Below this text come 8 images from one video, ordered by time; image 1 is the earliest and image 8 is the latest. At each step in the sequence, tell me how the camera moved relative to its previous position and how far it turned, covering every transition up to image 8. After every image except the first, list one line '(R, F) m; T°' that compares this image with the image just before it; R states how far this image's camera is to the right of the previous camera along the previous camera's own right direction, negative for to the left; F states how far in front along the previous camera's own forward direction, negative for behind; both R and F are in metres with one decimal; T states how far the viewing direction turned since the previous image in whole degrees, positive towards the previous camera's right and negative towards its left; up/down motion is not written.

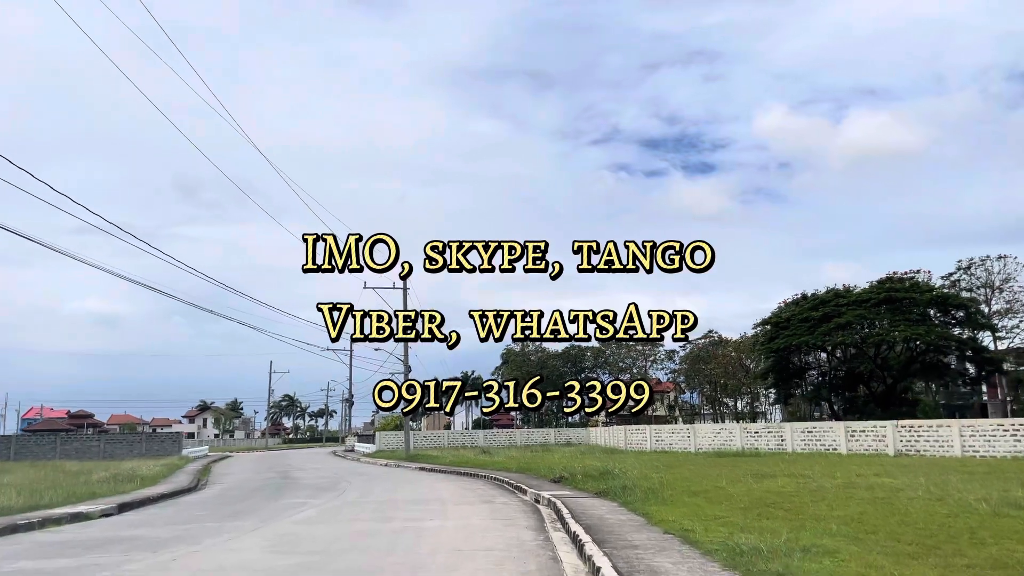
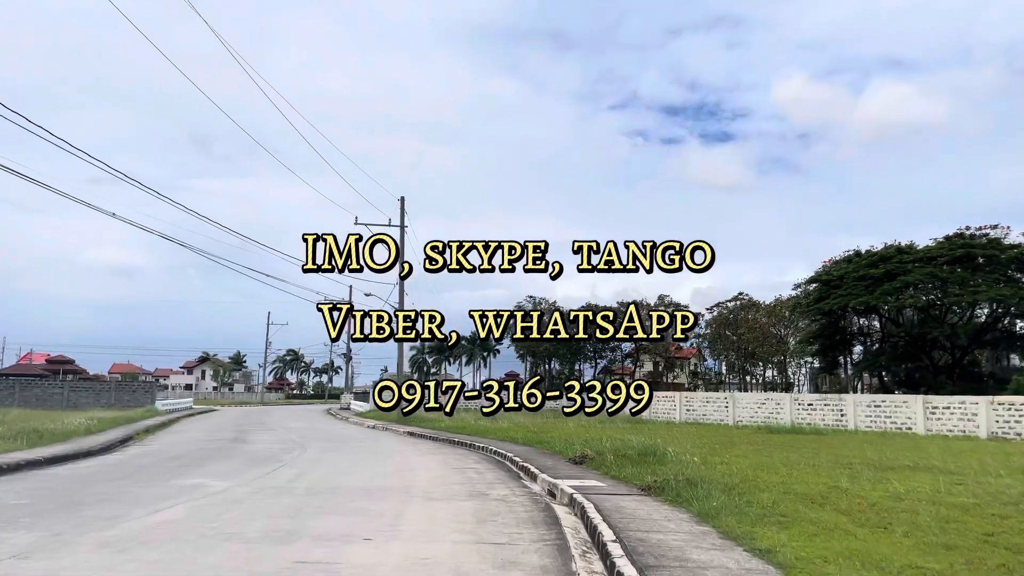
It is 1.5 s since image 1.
(0.0, +6.1) m; -1°
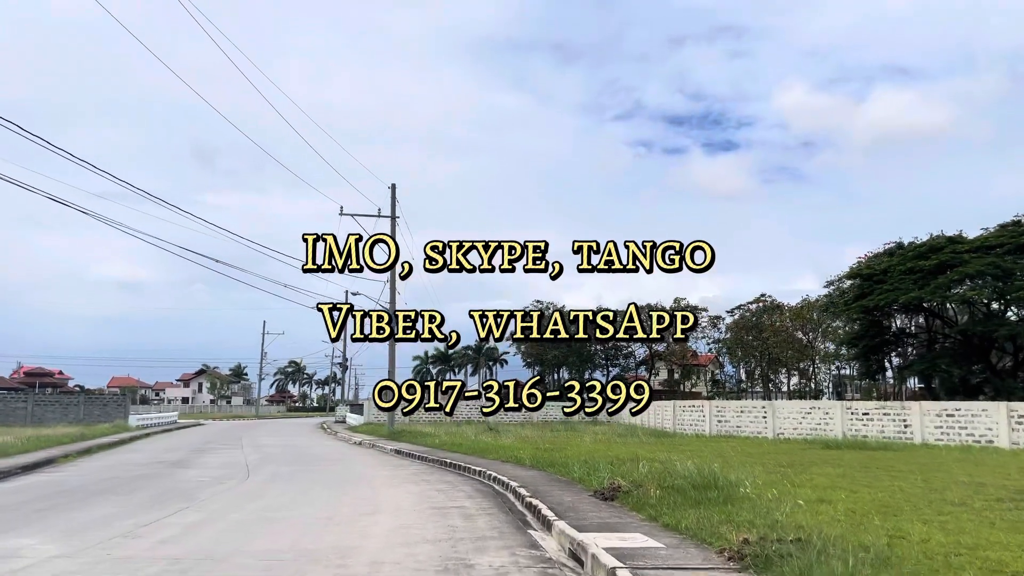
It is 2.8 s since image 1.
(+0.1, +4.4) m; 0°
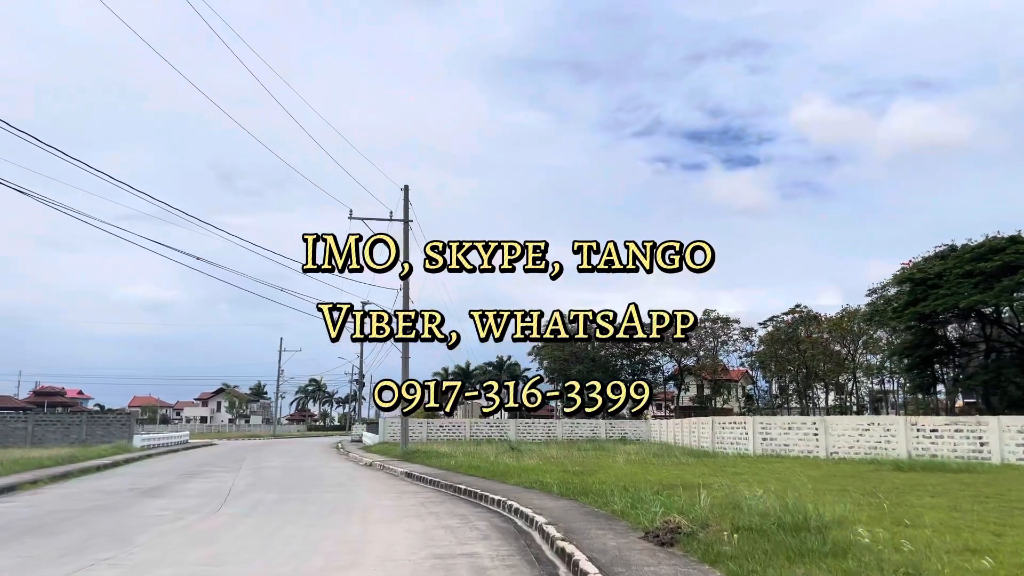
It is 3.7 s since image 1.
(0.0, +2.6) m; -2°
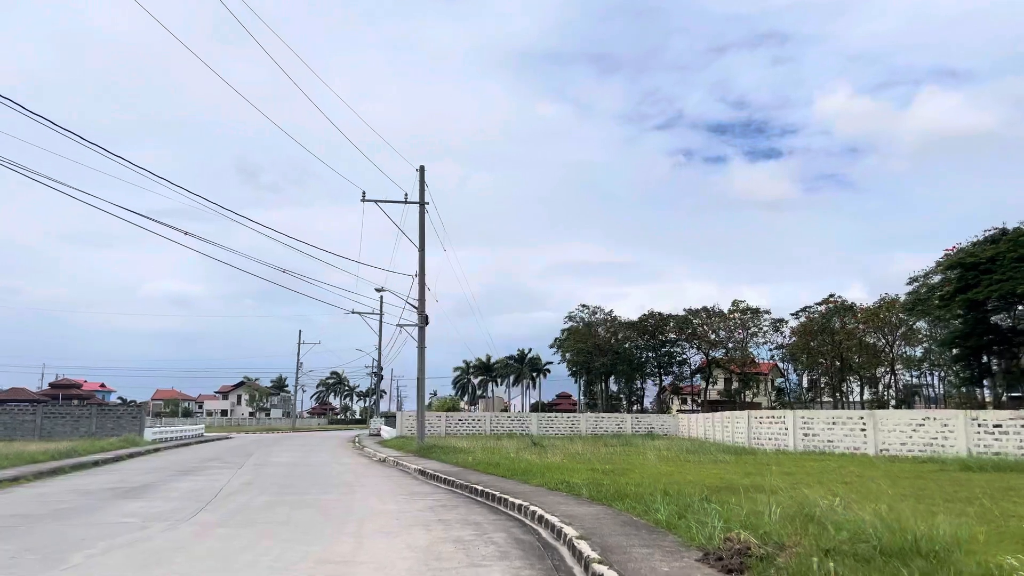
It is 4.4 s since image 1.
(0.0, +1.9) m; -2°
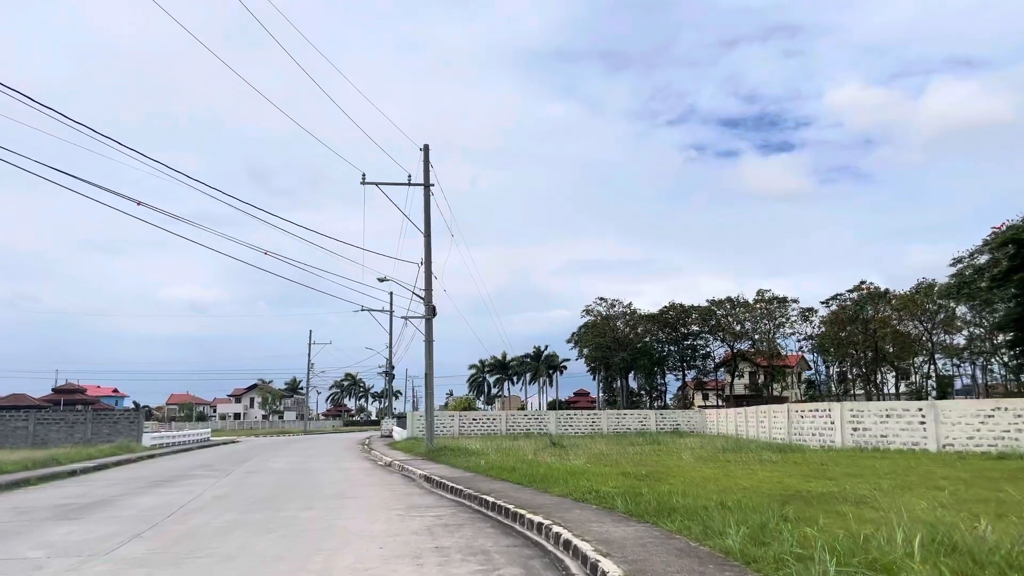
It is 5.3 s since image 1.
(0.0, +2.5) m; -1°
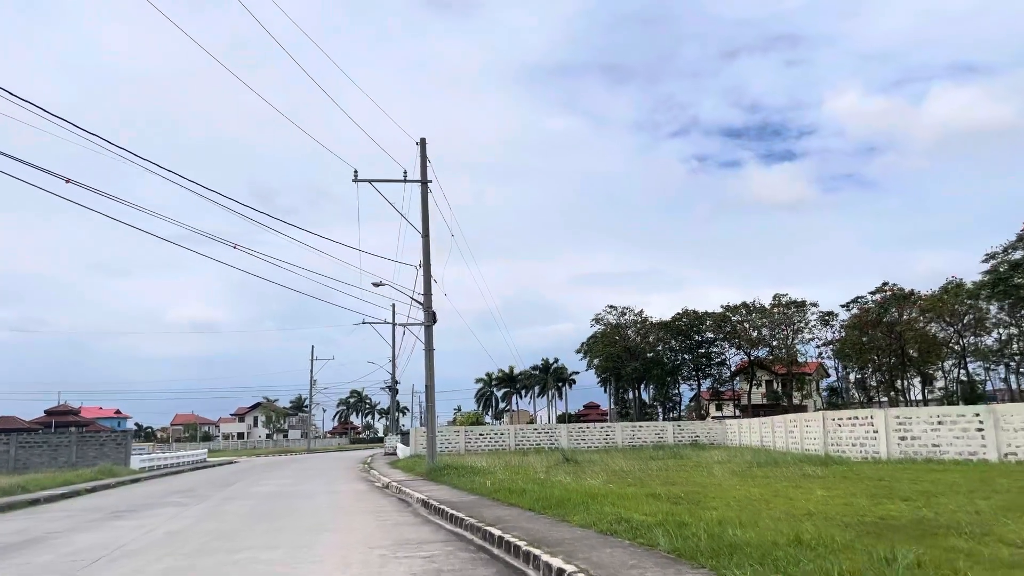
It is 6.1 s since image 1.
(0.0, +2.3) m; 0°
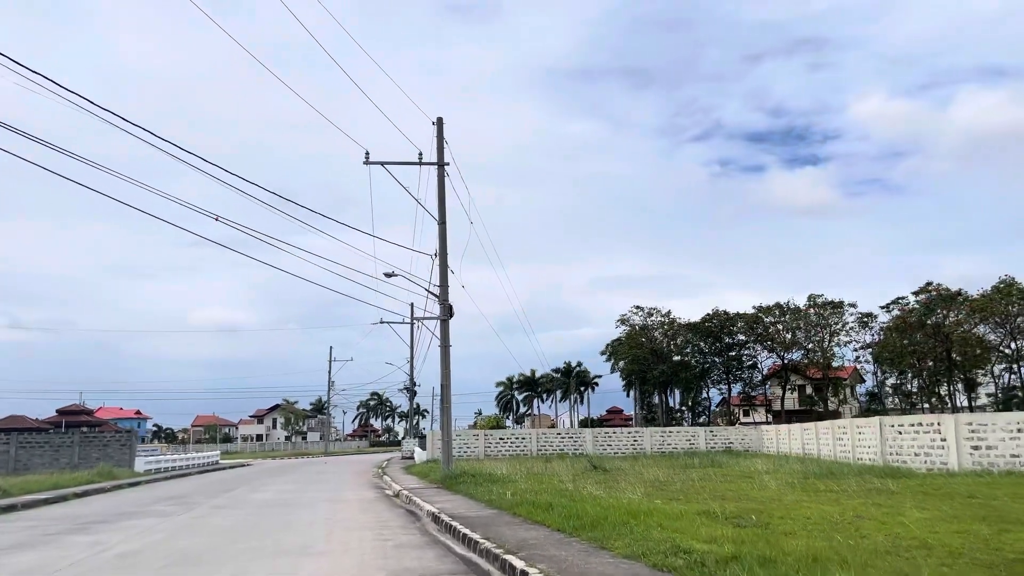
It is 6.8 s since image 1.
(-0.1, +2.1) m; -2°
